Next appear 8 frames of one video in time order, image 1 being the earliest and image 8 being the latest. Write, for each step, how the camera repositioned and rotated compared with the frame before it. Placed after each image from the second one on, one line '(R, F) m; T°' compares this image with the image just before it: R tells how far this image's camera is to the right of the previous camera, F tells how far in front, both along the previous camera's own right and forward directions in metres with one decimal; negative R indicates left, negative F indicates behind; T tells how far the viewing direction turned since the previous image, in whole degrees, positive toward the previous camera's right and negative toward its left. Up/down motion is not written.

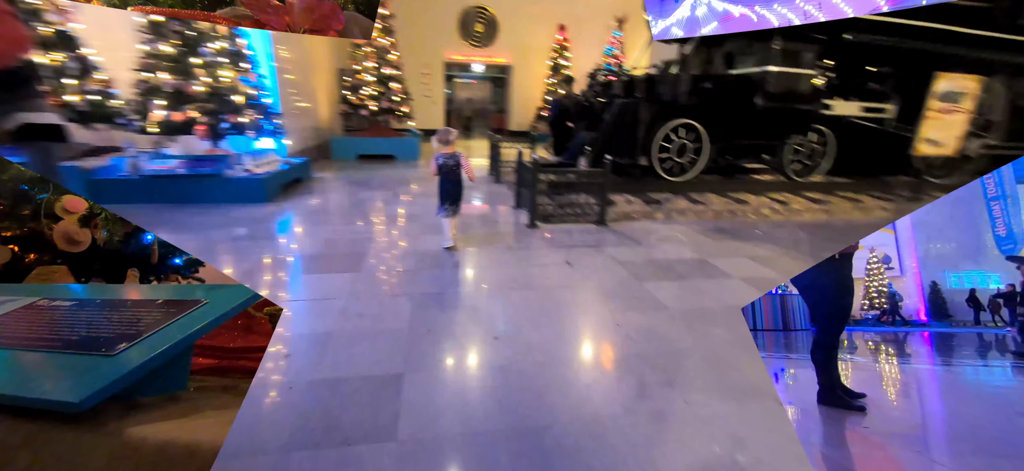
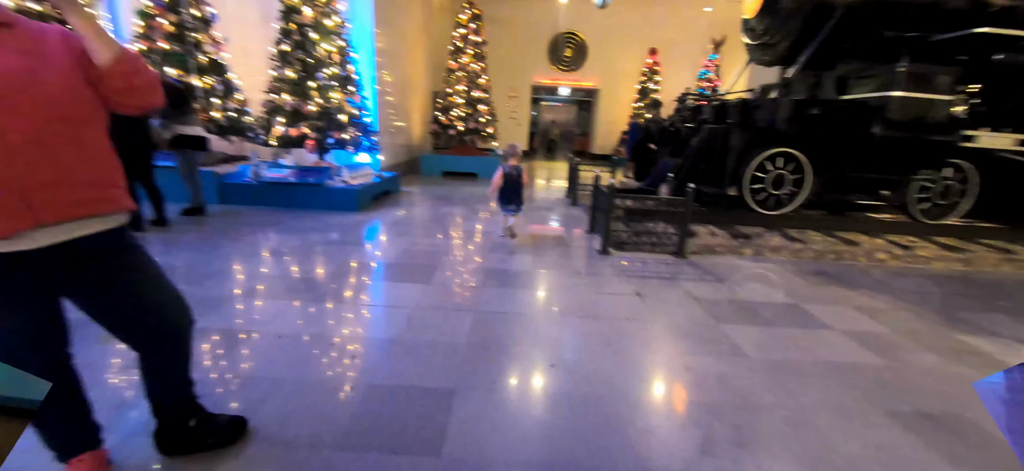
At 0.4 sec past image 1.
(+0.1, 0.0) m; -10°
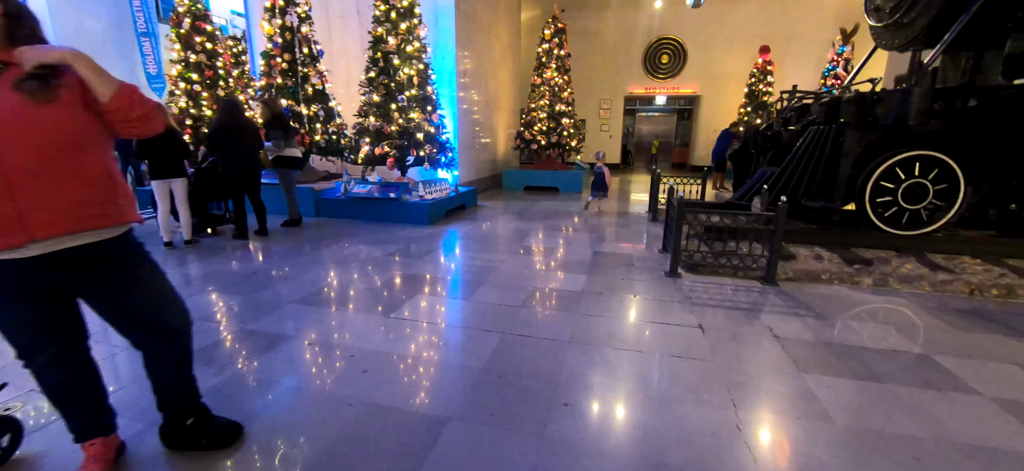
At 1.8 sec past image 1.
(+0.4, +0.3) m; -14°
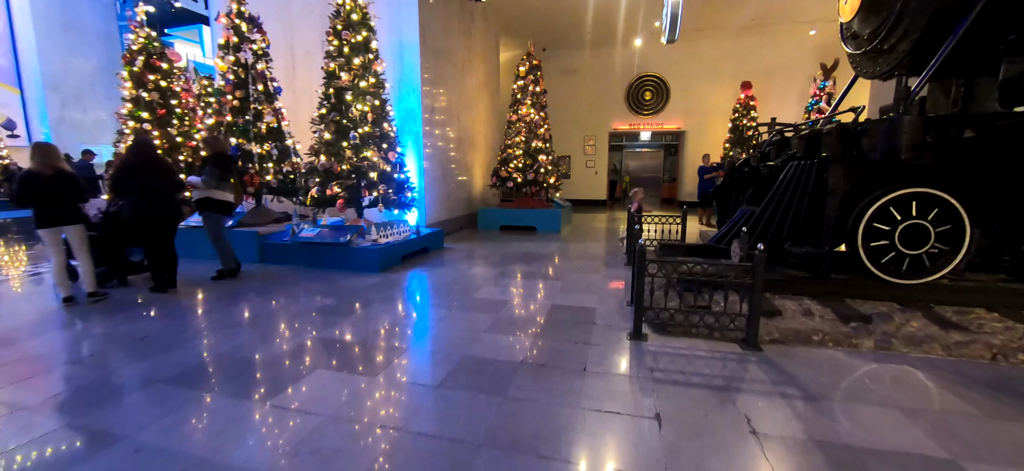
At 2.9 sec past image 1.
(+0.4, +0.5) m; 0°
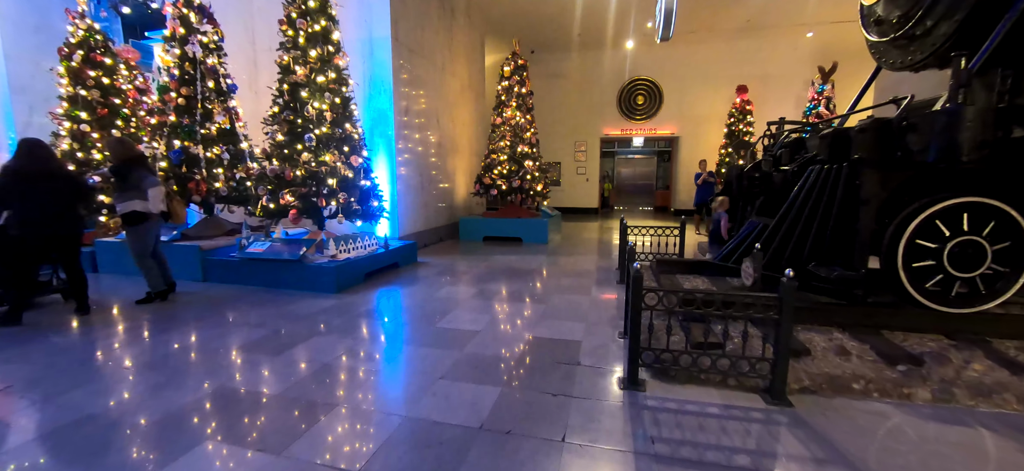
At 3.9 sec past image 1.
(+0.2, +0.6) m; +1°
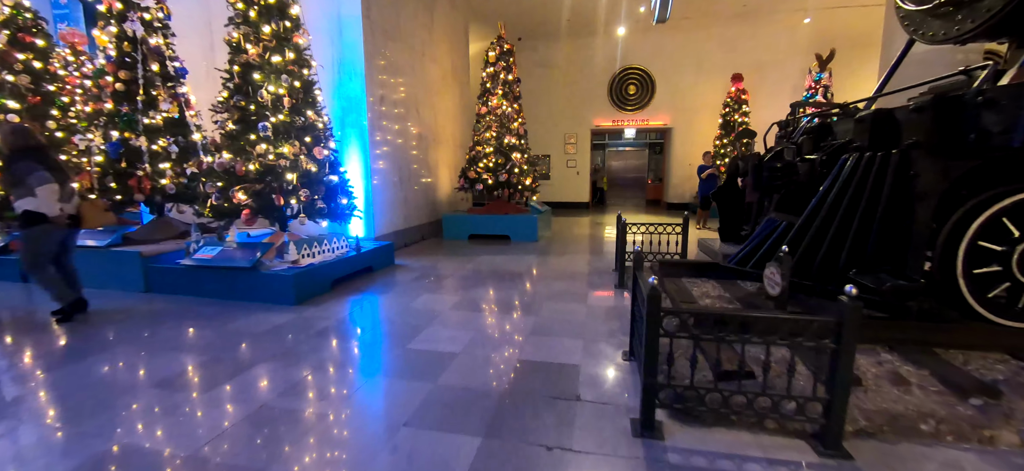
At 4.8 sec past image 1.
(0.0, +0.5) m; +1°
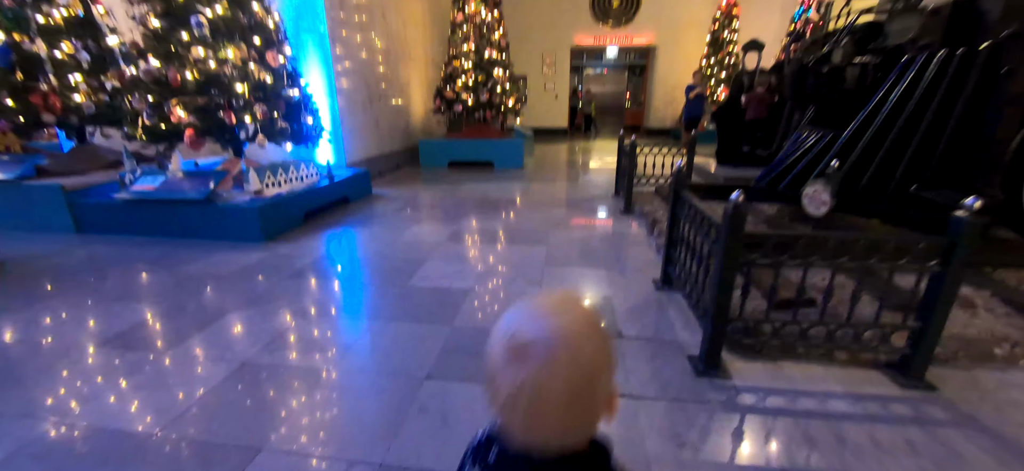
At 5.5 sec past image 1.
(-0.3, +0.4) m; +5°
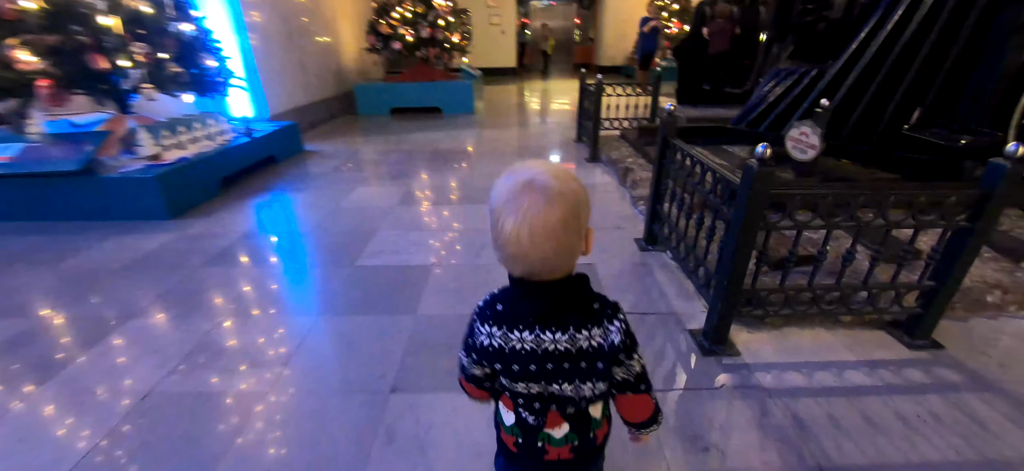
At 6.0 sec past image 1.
(-0.1, +0.3) m; +6°
